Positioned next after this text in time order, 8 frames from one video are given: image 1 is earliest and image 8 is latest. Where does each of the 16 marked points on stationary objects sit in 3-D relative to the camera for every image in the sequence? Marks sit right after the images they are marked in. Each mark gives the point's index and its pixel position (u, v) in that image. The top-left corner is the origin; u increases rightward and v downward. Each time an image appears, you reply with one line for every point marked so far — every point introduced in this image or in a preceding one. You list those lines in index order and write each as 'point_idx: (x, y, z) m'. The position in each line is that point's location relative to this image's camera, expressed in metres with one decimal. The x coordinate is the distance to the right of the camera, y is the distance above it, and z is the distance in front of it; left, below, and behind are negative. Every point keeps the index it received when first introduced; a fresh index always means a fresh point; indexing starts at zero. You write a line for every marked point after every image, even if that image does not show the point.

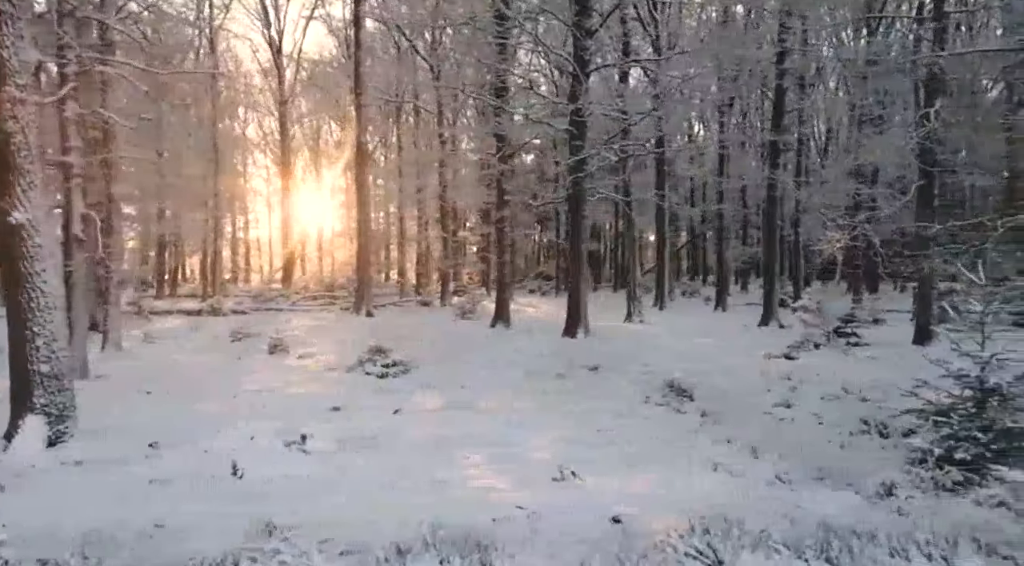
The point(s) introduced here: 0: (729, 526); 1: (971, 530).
0: (+1.1, -1.3, +4.5) m
1: (+2.4, -1.4, +4.6) m
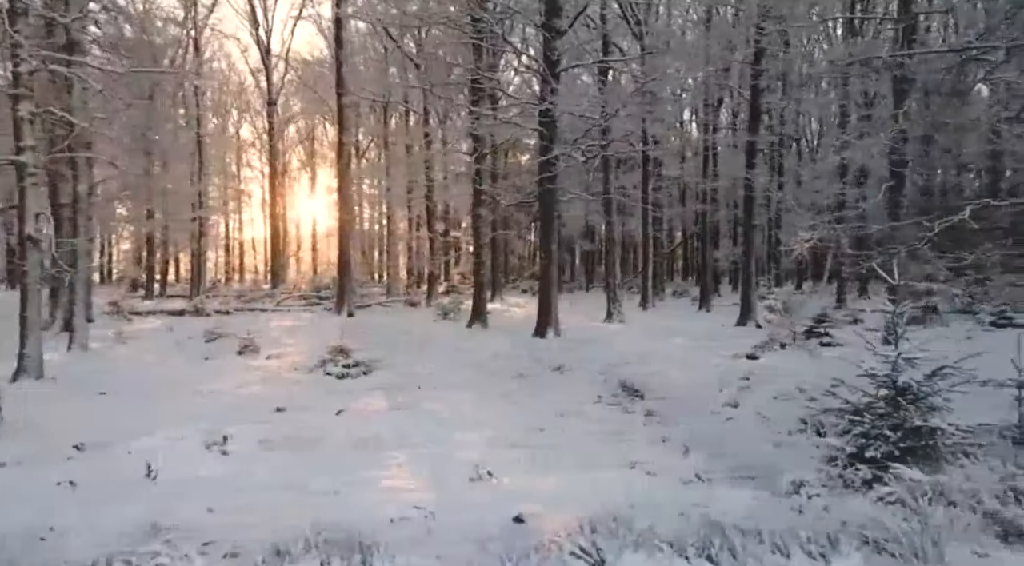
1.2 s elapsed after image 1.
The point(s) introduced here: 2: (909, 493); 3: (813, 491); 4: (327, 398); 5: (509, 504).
0: (+0.6, -1.3, +4.5) m
1: (+1.9, -1.4, +4.7) m
2: (+2.4, -1.3, +5.1) m
3: (+2.0, -1.4, +5.7) m
4: (-2.6, -1.7, +12.3) m
5: (-0.1, -1.4, +5.3) m
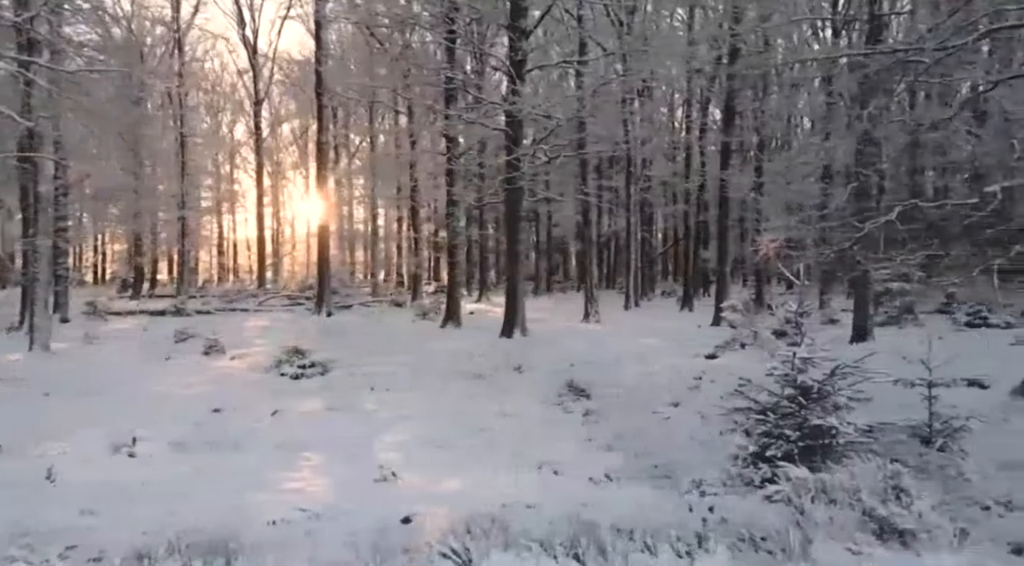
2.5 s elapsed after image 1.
0: (-0.1, -1.3, +4.5) m
1: (+1.2, -1.4, +4.7) m
2: (+1.7, -1.3, +5.2) m
3: (+1.3, -1.4, +5.7) m
4: (-3.4, -1.7, +12.3) m
5: (-0.7, -1.4, +5.3) m
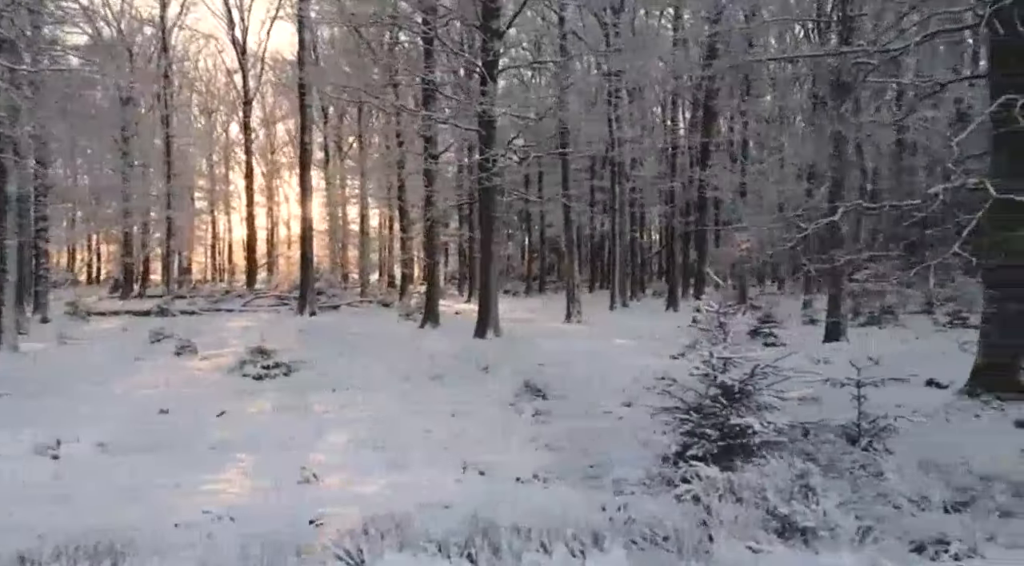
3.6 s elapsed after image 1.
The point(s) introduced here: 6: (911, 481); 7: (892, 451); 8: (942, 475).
0: (-0.6, -1.3, +4.5) m
1: (+0.7, -1.4, +4.8) m
2: (+1.2, -1.3, +5.2) m
3: (+0.8, -1.4, +5.7) m
4: (-4.0, -1.7, +12.2) m
5: (-1.3, -1.4, +5.3) m
6: (+2.8, -1.4, +6.0) m
7: (+3.0, -1.3, +6.7) m
8: (+3.0, -1.4, +6.1) m
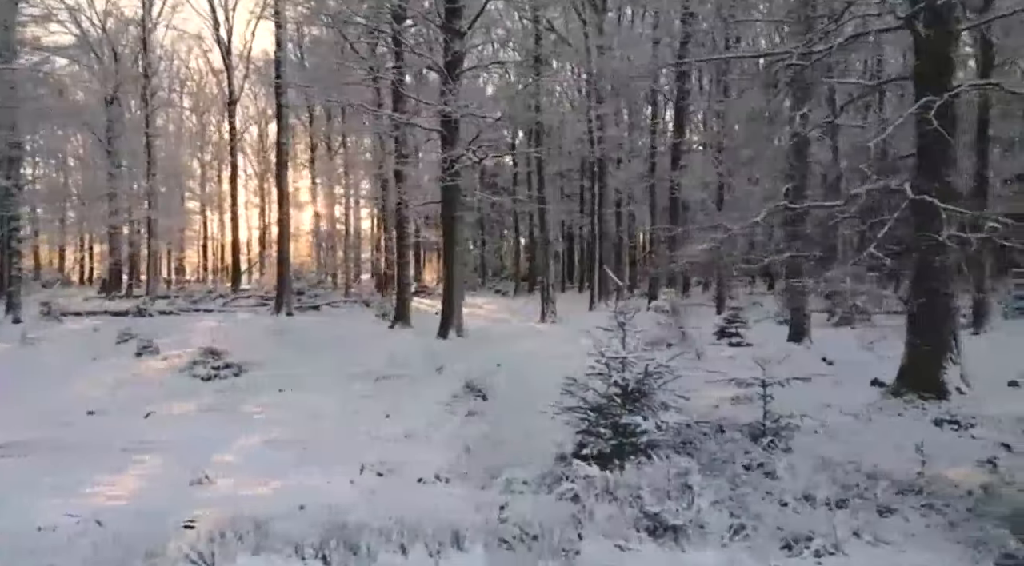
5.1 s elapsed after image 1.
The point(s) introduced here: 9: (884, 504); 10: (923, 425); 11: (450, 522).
0: (-1.3, -1.3, +4.5) m
1: (0.0, -1.4, +4.8) m
2: (+0.4, -1.3, +5.2) m
3: (0.0, -1.4, +5.8) m
4: (-4.9, -1.7, +12.1) m
5: (-2.0, -1.4, +5.3) m
6: (+2.0, -1.4, +6.0) m
7: (+2.2, -1.3, +6.7) m
8: (+2.3, -1.4, +6.1) m
9: (+2.4, -1.4, +5.6) m
10: (+4.3, -1.5, +8.9) m
11: (-0.4, -1.3, +4.8) m
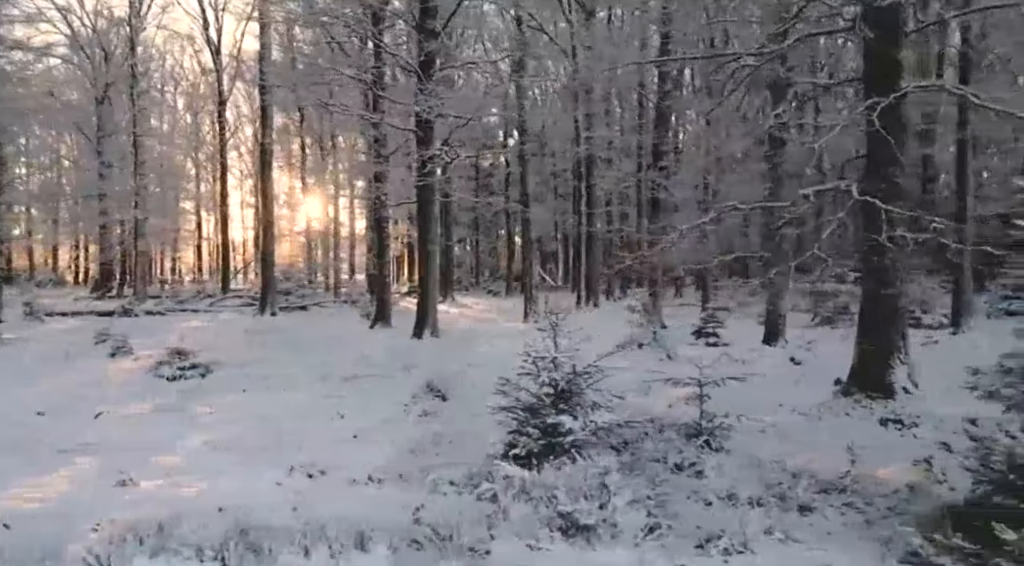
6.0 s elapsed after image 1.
0: (-1.8, -1.3, +4.5) m
1: (-0.5, -1.4, +4.8) m
2: (-0.1, -1.3, +5.3) m
3: (-0.5, -1.4, +5.8) m
4: (-5.5, -1.7, +12.0) m
5: (-2.5, -1.4, +5.3) m
6: (+1.5, -1.4, +6.1) m
7: (+1.7, -1.3, +6.8) m
8: (+1.8, -1.4, +6.2) m
9: (+1.9, -1.4, +5.6) m
10: (+3.7, -1.5, +9.0) m
11: (-0.8, -1.3, +4.8) m
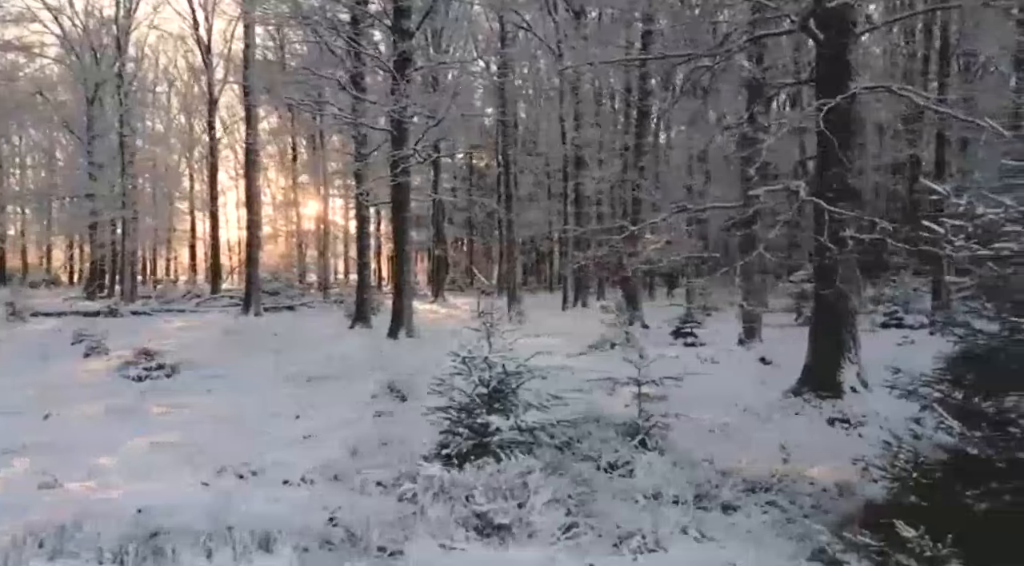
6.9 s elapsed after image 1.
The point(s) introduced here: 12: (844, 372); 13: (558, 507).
0: (-2.3, -1.3, +4.5) m
1: (-1.0, -1.4, +4.8) m
2: (-0.6, -1.3, +5.3) m
3: (-1.0, -1.4, +5.8) m
4: (-6.1, -1.7, +12.0) m
5: (-3.0, -1.4, +5.2) m
6: (+1.0, -1.4, +6.1) m
7: (+1.2, -1.3, +6.8) m
8: (+1.3, -1.4, +6.2) m
9: (+1.4, -1.4, +5.6) m
10: (+3.2, -1.5, +9.0) m
11: (-1.3, -1.3, +4.8) m
12: (+3.8, -1.0, +9.8) m
13: (+0.3, -1.4, +5.2) m
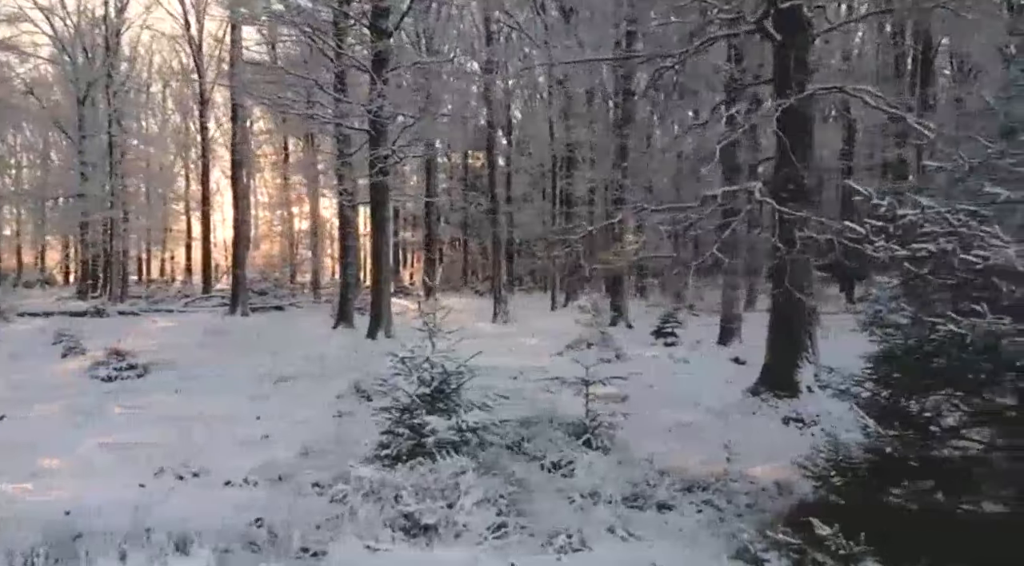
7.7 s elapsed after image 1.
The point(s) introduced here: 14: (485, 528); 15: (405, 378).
0: (-2.7, -1.3, +4.4) m
1: (-1.4, -1.4, +4.7) m
2: (-1.0, -1.3, +5.2) m
3: (-1.4, -1.4, +5.7) m
4: (-6.6, -1.7, +11.9) m
5: (-3.4, -1.4, +5.2) m
6: (+0.6, -1.4, +6.1) m
7: (+0.7, -1.3, +6.8) m
8: (+0.8, -1.4, +6.2) m
9: (+1.0, -1.4, +5.7) m
10: (+2.7, -1.5, +9.1) m
11: (-1.7, -1.3, +4.8) m
12: (+3.3, -1.0, +9.9) m
13: (-0.1, -1.4, +5.2) m
14: (-0.2, -1.4, +4.9) m
15: (-0.8, -0.7, +6.3) m
